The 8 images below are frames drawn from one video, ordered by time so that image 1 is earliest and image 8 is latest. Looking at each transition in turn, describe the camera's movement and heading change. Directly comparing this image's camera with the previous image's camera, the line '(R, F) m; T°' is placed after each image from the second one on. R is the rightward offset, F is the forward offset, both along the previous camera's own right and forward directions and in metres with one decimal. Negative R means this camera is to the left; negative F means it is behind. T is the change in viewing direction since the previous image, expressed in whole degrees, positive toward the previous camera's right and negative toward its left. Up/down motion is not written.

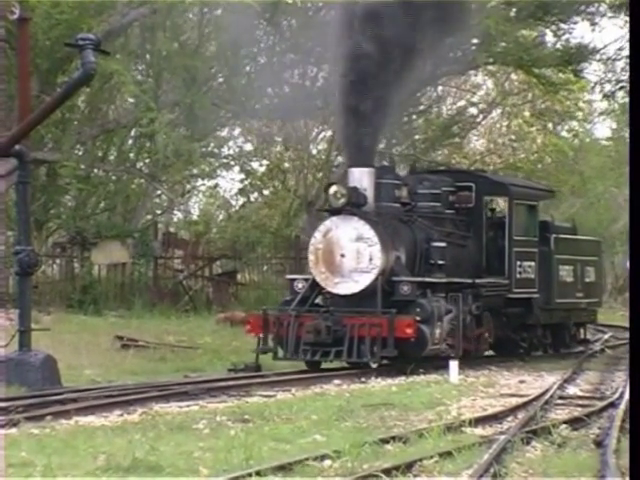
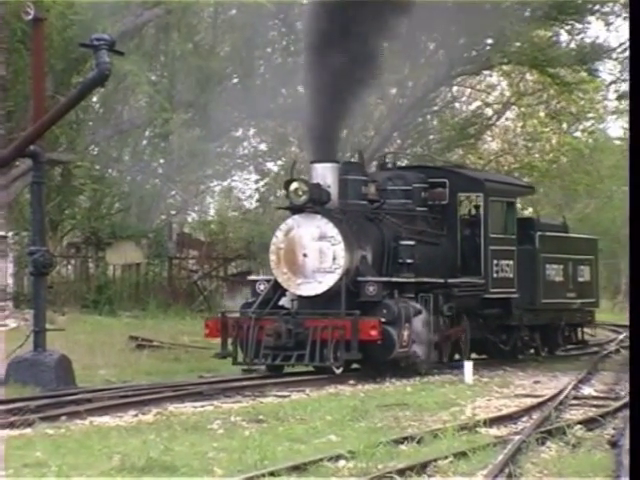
(0.0, 0.0) m; 0°
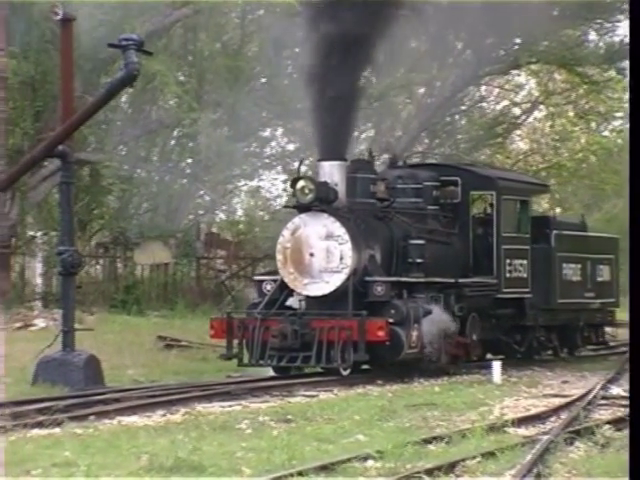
(0.0, 0.0) m; -1°
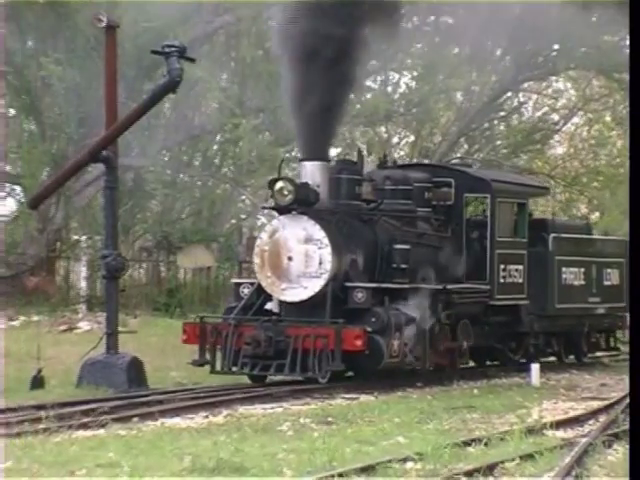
(0.0, -0.1) m; -1°
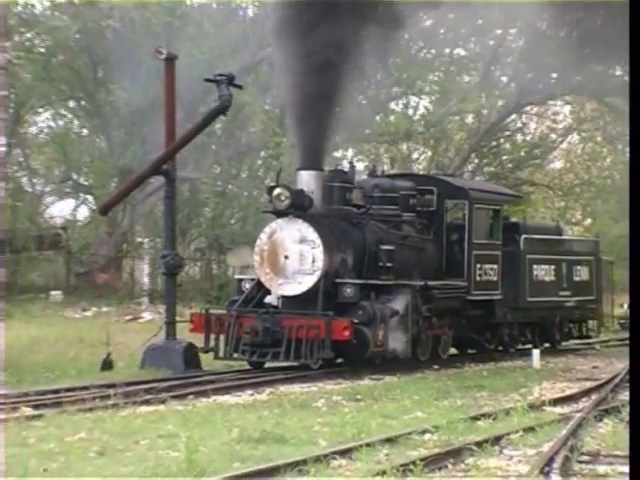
(+0.1, -1.3) m; -1°
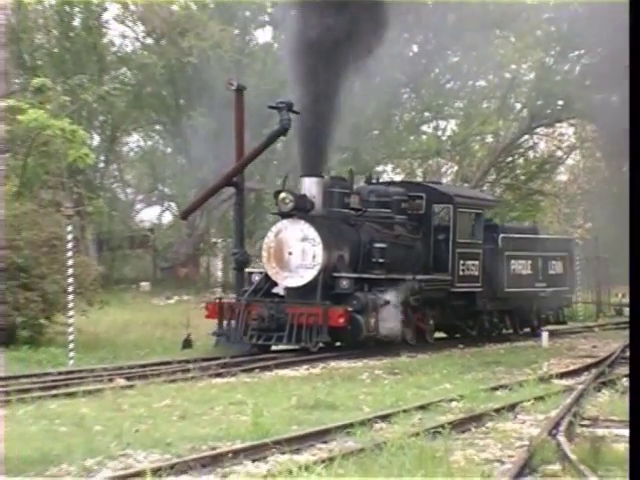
(+0.1, -1.9) m; -2°
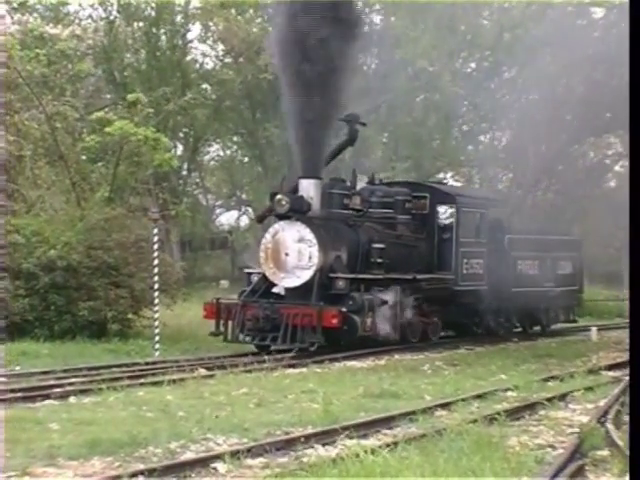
(0.0, -1.0) m; -2°
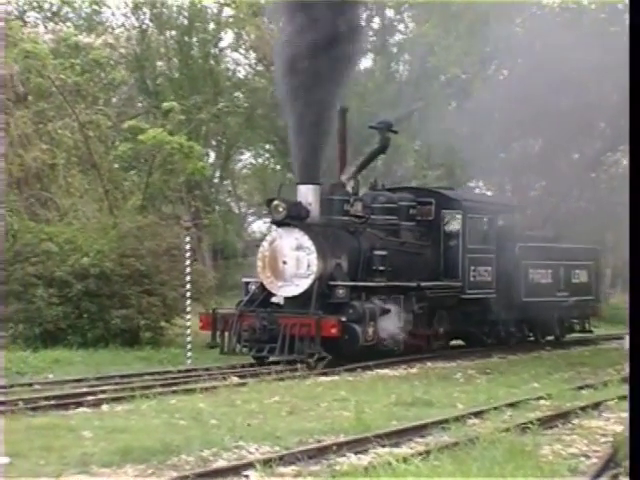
(0.0, 0.0) m; -1°
